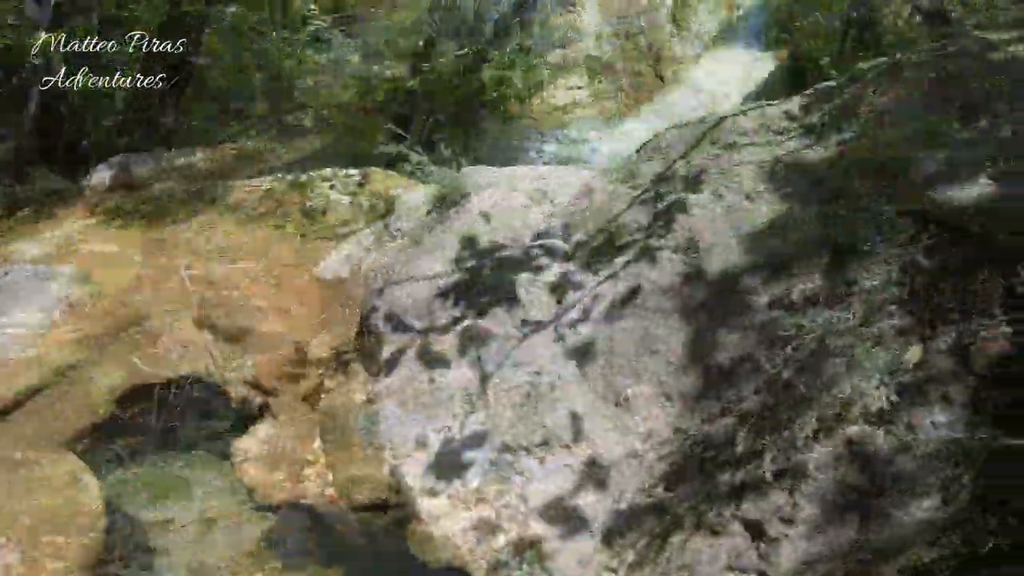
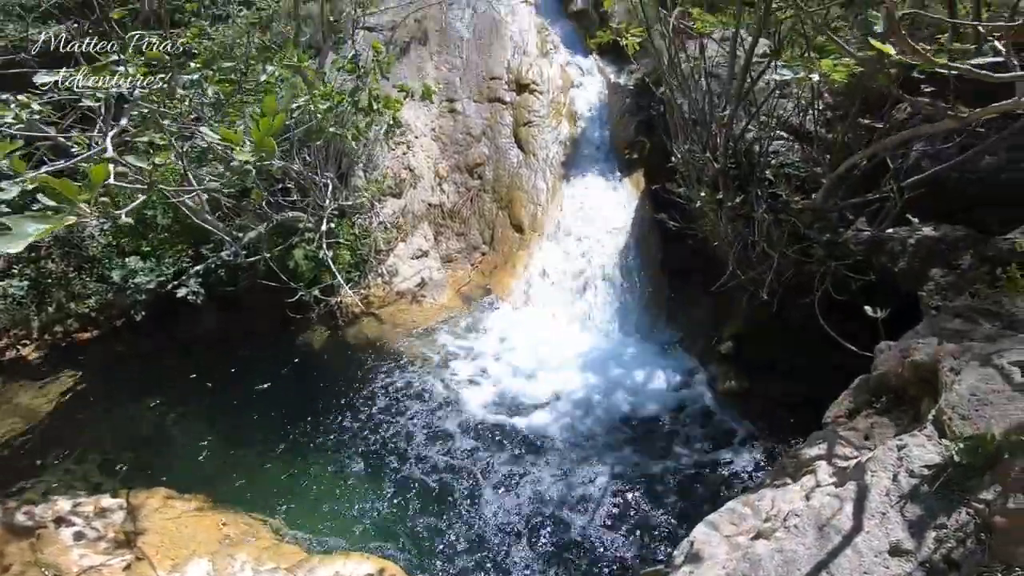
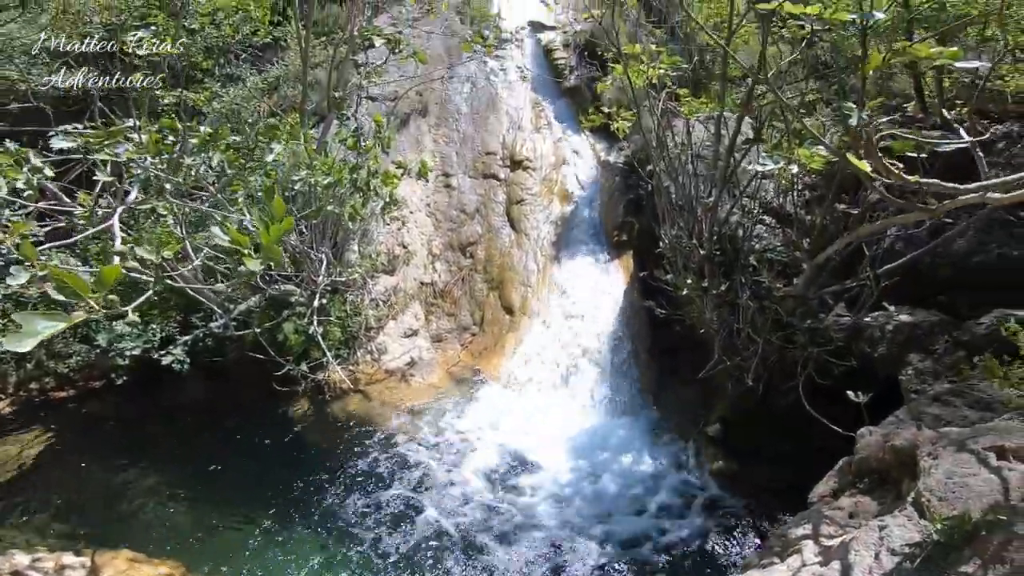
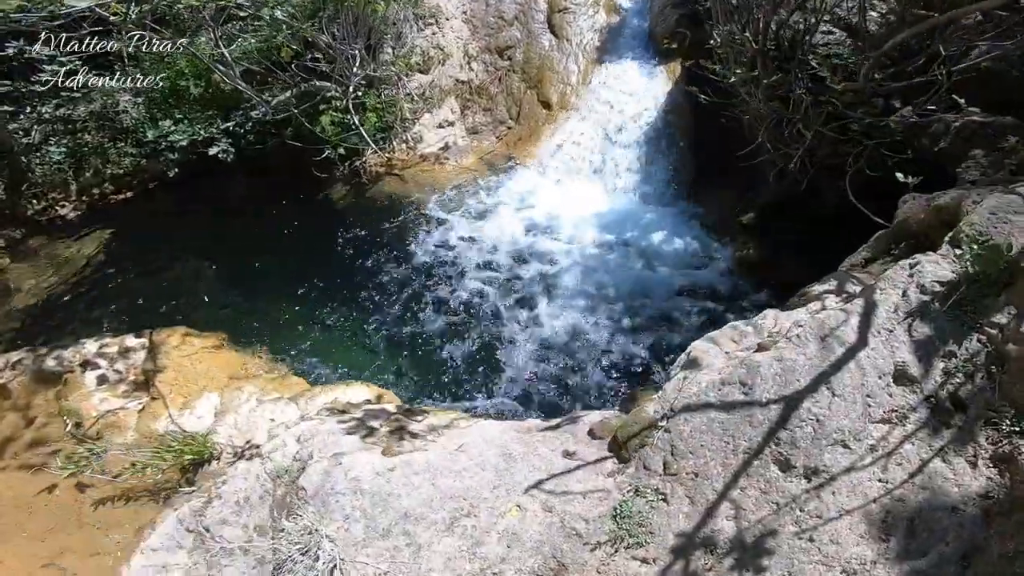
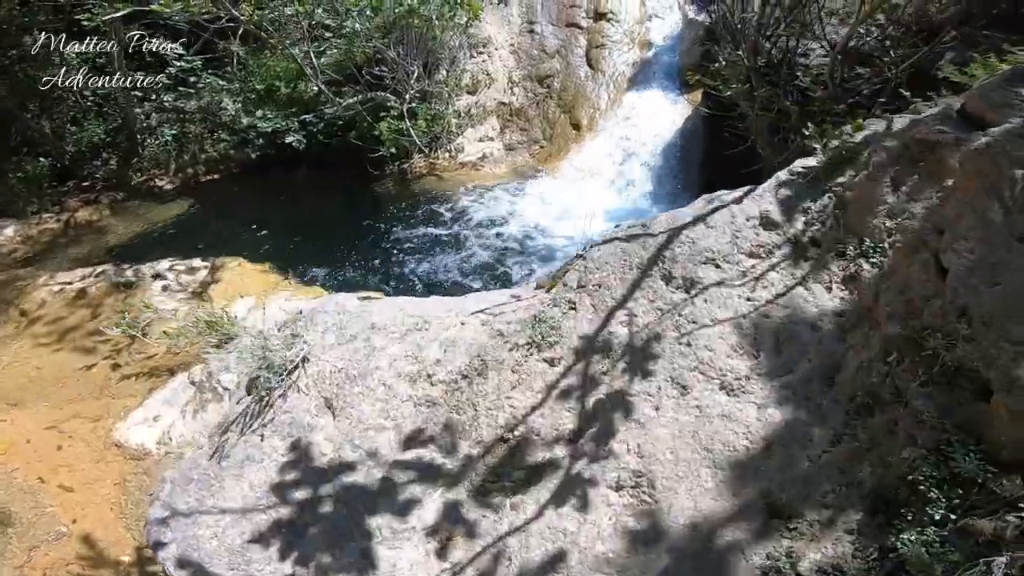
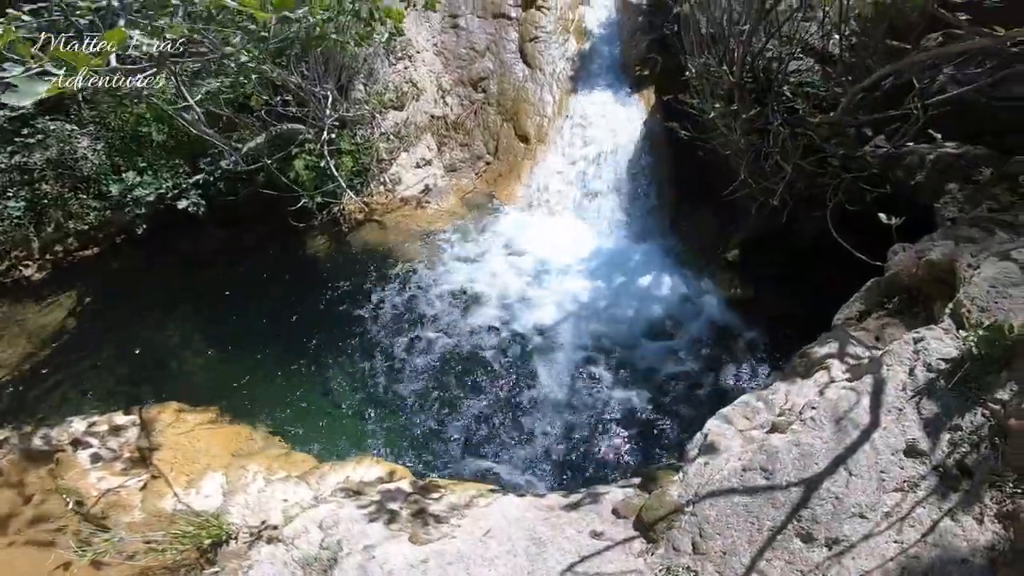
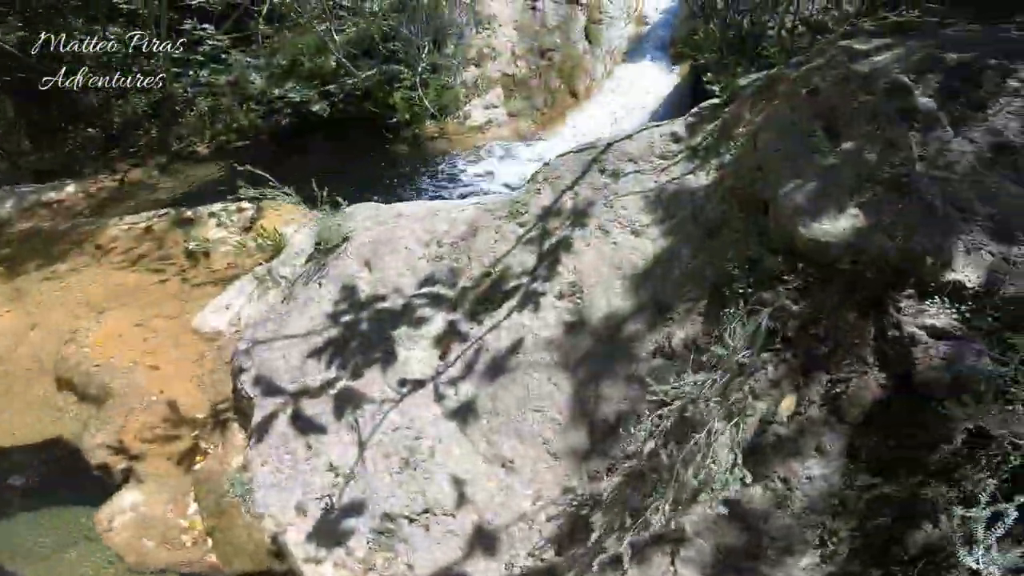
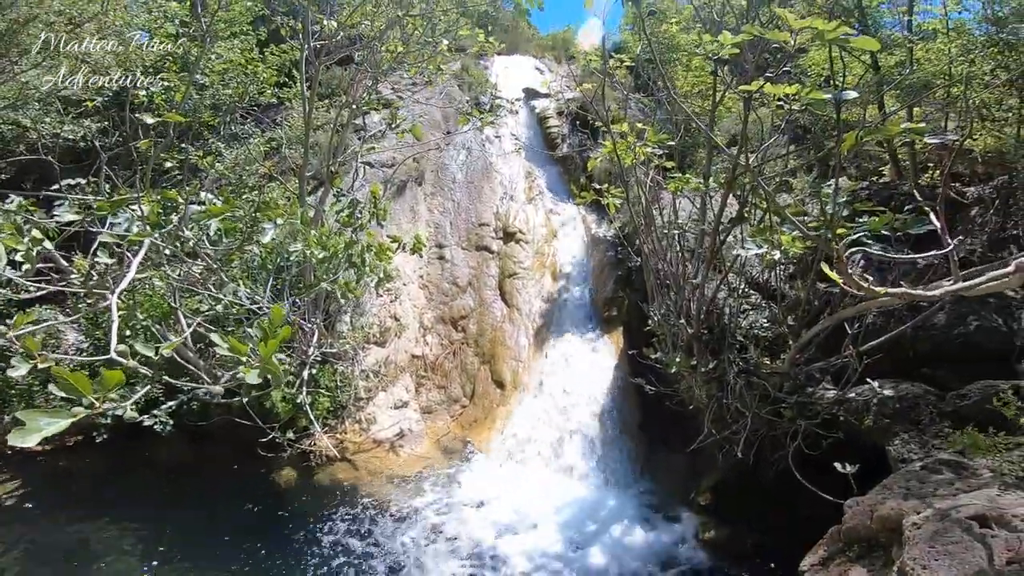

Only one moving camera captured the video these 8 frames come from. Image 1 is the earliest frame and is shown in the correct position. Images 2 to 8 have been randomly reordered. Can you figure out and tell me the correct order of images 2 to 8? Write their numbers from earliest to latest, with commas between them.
7, 5, 4, 6, 2, 3, 8
